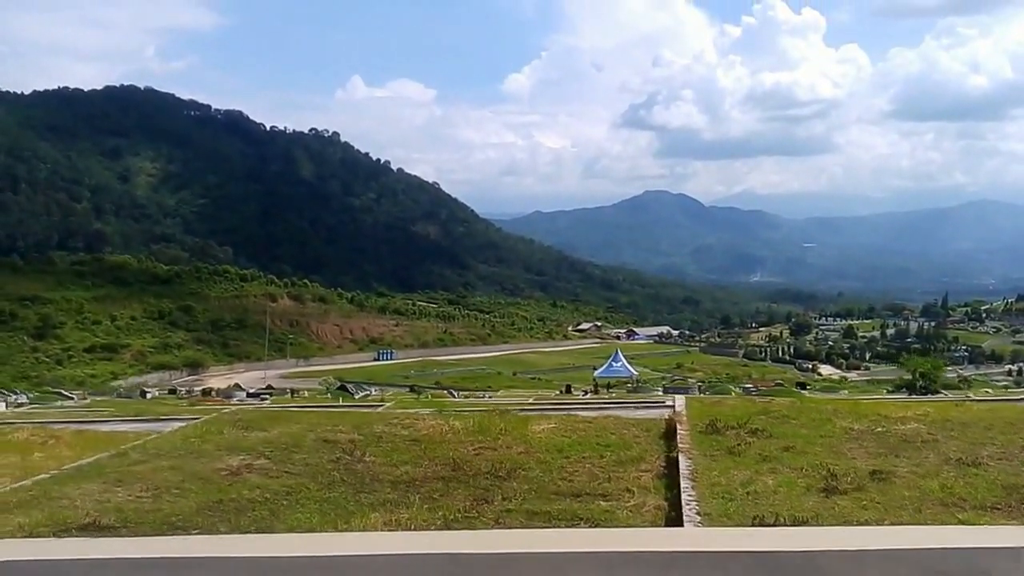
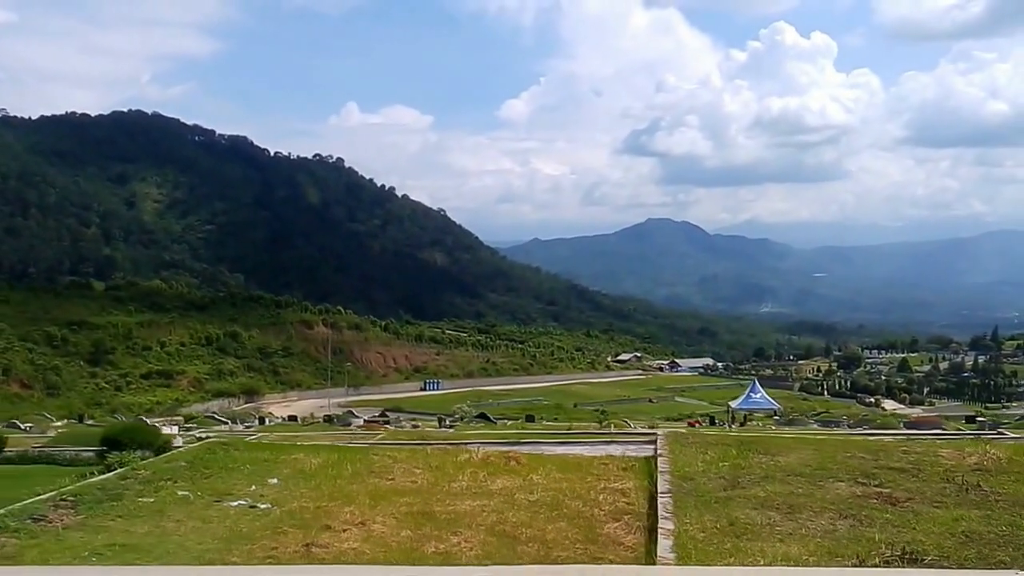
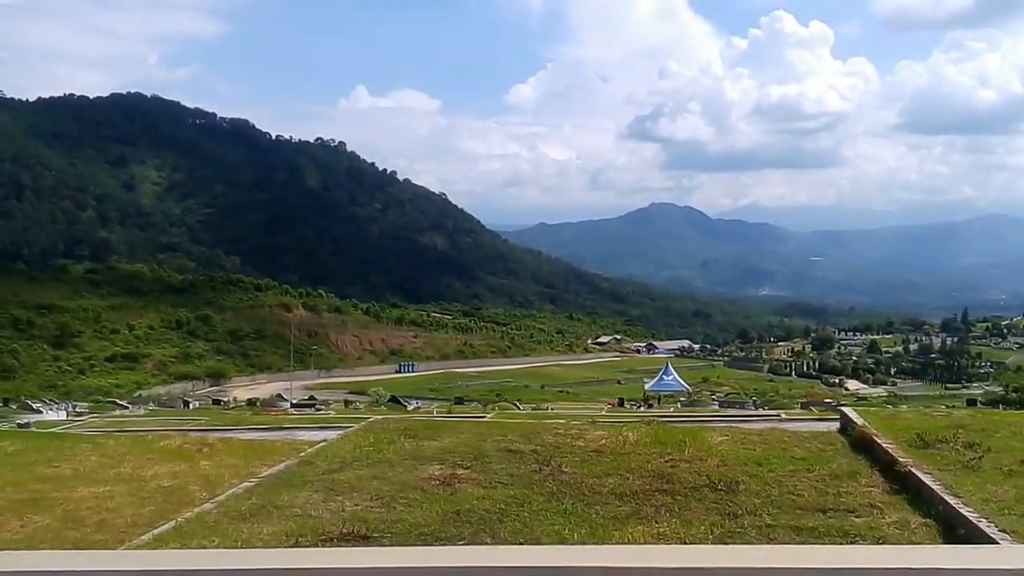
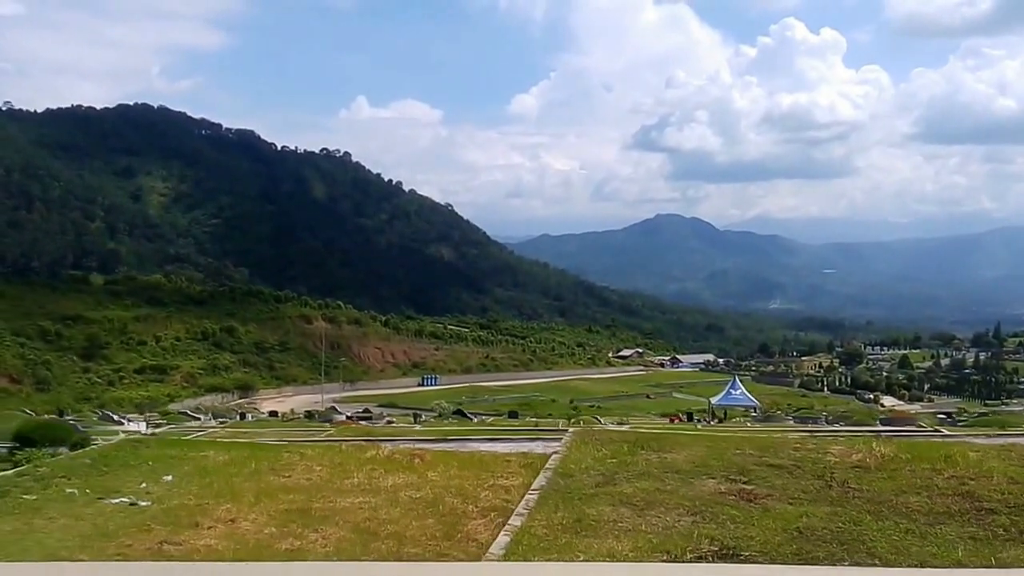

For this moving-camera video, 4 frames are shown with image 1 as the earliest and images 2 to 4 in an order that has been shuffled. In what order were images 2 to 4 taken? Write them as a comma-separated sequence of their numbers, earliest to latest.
3, 4, 2
